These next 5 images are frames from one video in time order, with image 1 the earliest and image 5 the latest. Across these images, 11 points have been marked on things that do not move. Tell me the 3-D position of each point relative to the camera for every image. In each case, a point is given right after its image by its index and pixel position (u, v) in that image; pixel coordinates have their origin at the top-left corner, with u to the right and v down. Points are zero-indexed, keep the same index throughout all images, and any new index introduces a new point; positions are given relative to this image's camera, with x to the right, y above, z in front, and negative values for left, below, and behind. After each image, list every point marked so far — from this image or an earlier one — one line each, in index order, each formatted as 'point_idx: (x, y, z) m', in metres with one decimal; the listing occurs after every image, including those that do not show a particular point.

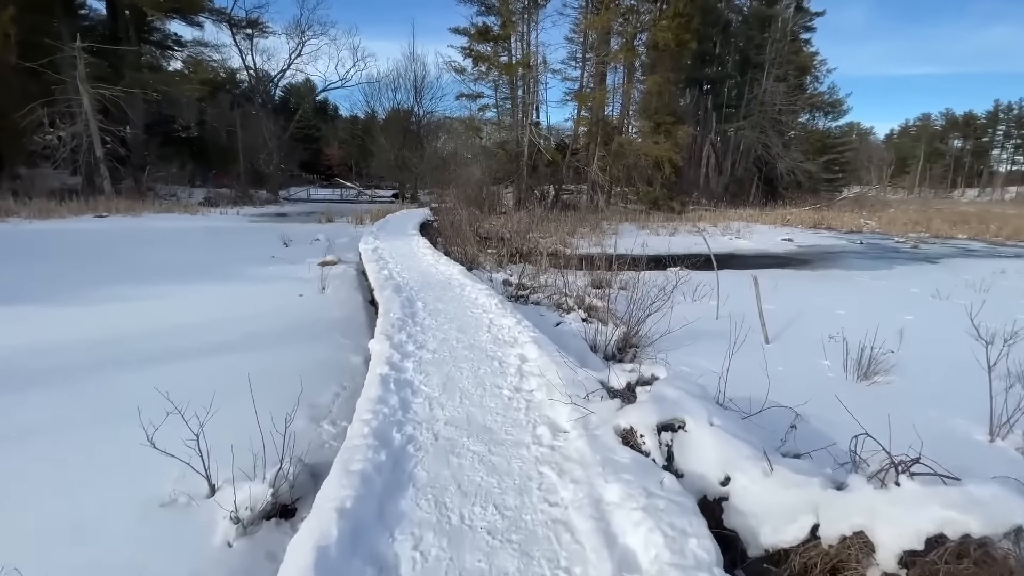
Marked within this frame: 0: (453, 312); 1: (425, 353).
0: (-0.5, -0.2, +4.2) m
1: (-0.5, -0.4, +3.1) m
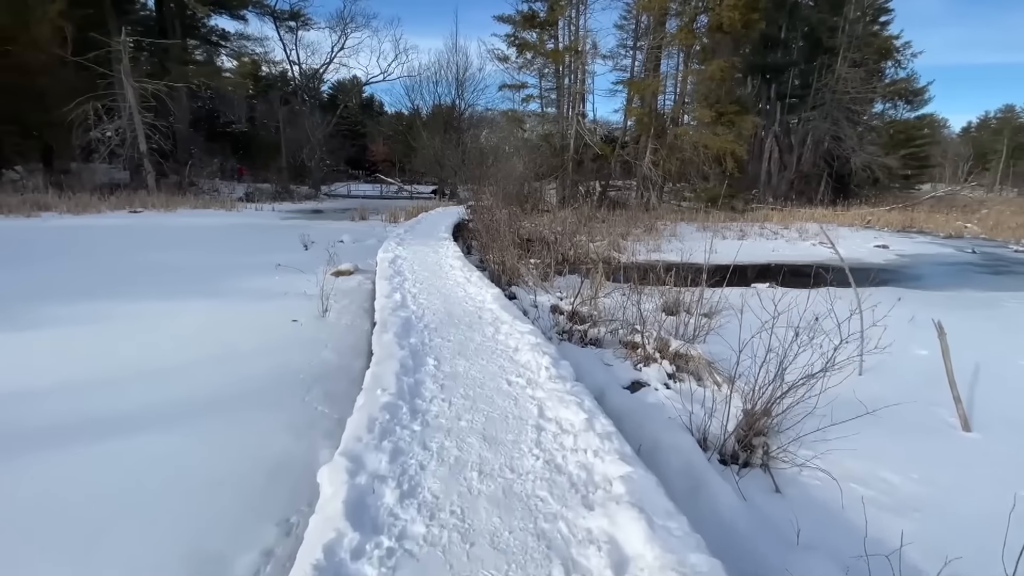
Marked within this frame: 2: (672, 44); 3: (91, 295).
0: (-0.2, -0.5, +2.6) m
1: (-0.3, -0.7, +1.5) m
2: (+6.5, +10.0, +19.8) m
3: (-5.3, -0.1, +6.1) m
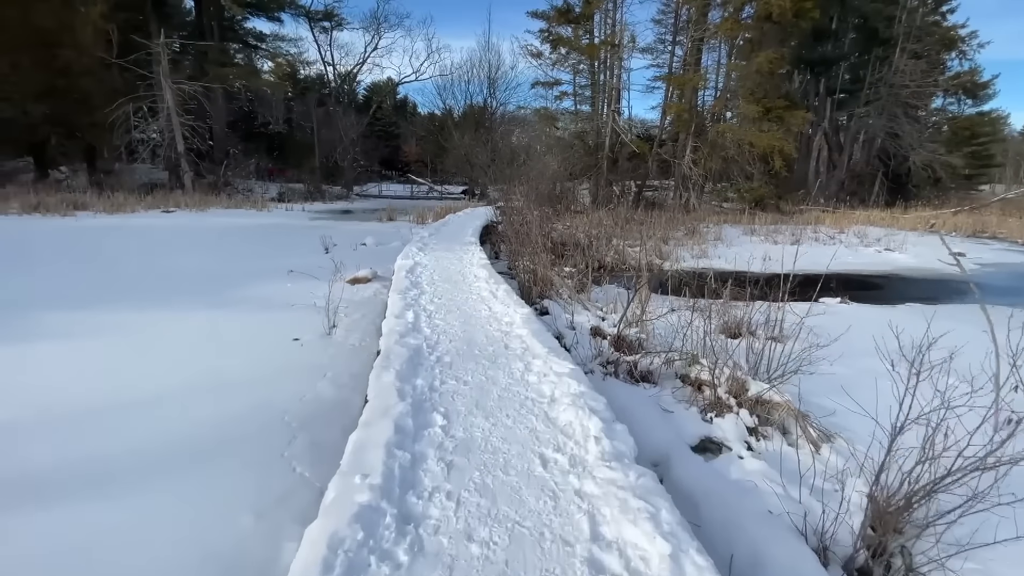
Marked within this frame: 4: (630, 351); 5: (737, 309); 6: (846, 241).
0: (0.0, -0.7, +1.9) m
1: (-0.2, -0.9, +0.8) m
2: (+7.8, +9.7, +18.6) m
3: (-4.9, -0.2, +5.6) m
4: (+1.0, -0.5, +3.9) m
5: (+2.4, -0.2, +5.2) m
6: (+9.4, +1.3, +13.6) m
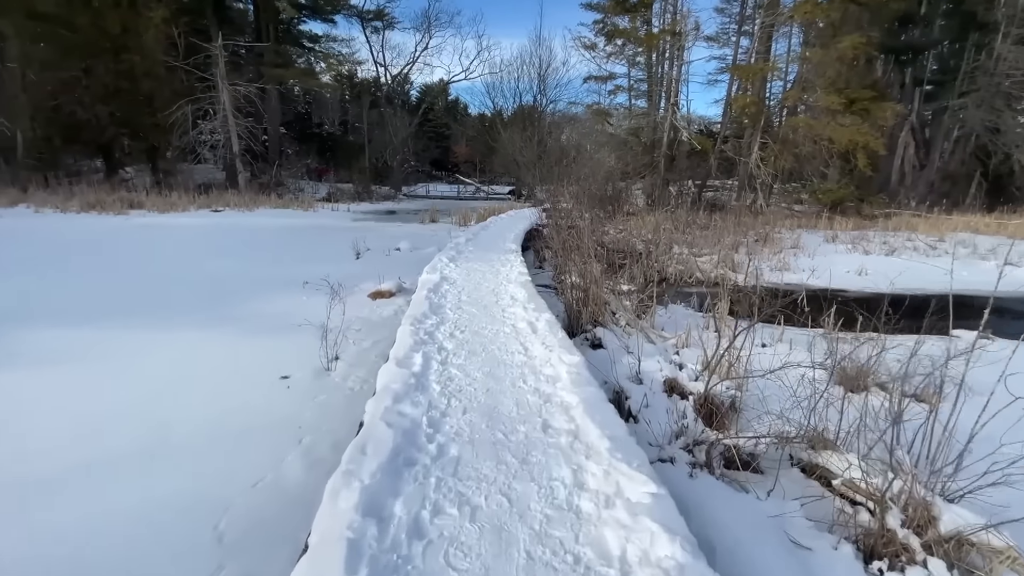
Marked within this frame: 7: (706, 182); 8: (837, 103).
0: (0.0, -0.9, +0.8) m
1: (-0.3, -1.1, -0.2) m
2: (+9.7, +9.3, +16.7) m
3: (-4.5, -0.3, +5.0) m
4: (+1.2, -0.8, +2.7) m
5: (+2.8, -0.5, +3.9) m
6: (+10.5, +0.9, +11.6) m
7: (+7.9, +4.2, +19.5) m
8: (+11.2, +6.4, +16.7) m
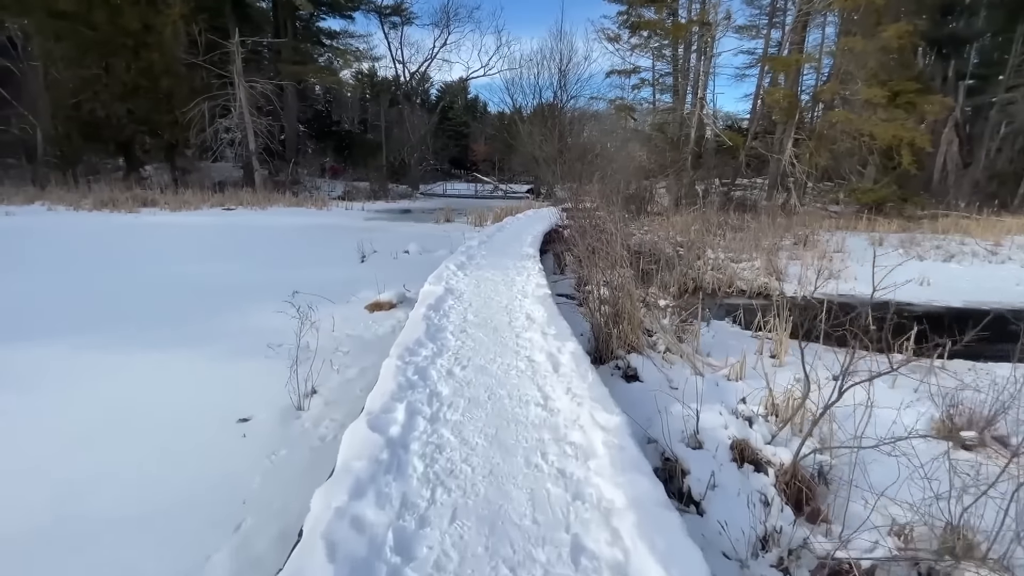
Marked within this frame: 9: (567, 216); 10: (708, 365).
0: (0.0, -1.0, 0.0) m
1: (-0.3, -1.2, -1.0) m
2: (+10.3, +9.1, +15.6) m
3: (-4.3, -0.4, +4.4) m
4: (+1.3, -0.9, +1.9) m
5: (+2.9, -0.7, +3.0) m
6: (+10.9, +0.7, +10.4) m
7: (+8.6, +4.1, +18.4) m
8: (+11.8, +6.2, +15.5) m
9: (+1.1, +1.4, +9.2) m
10: (+1.5, -0.6, +3.7) m
